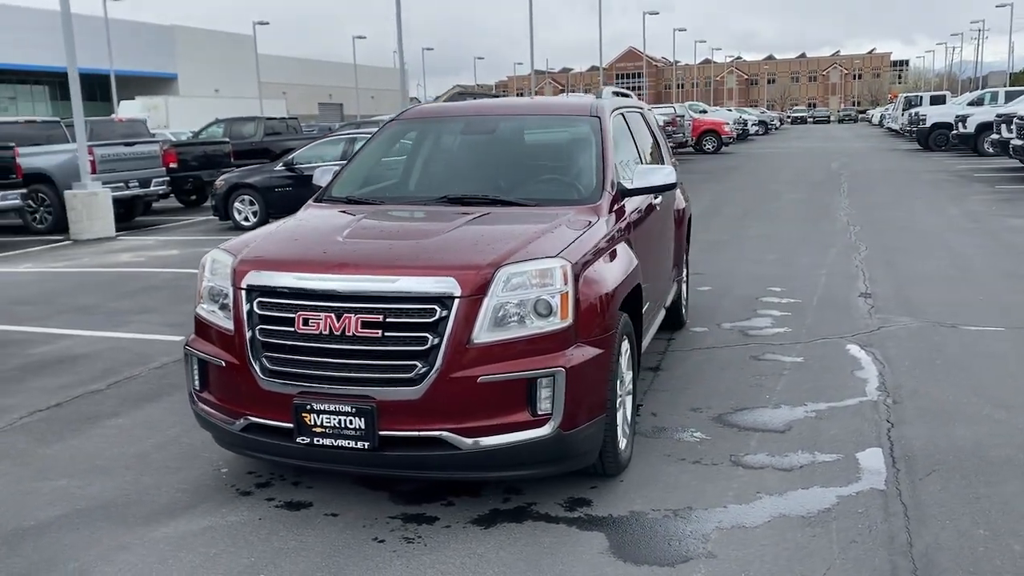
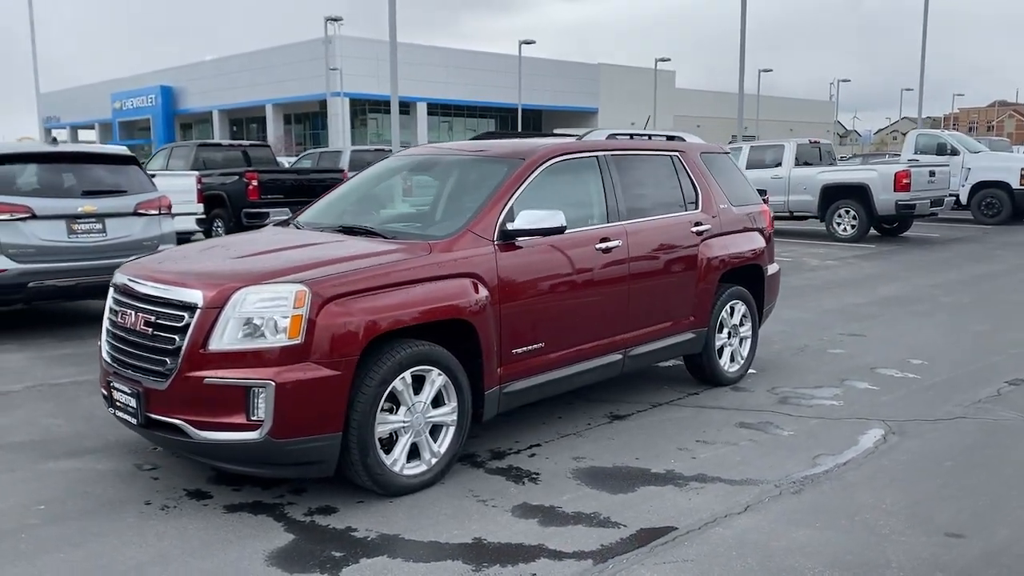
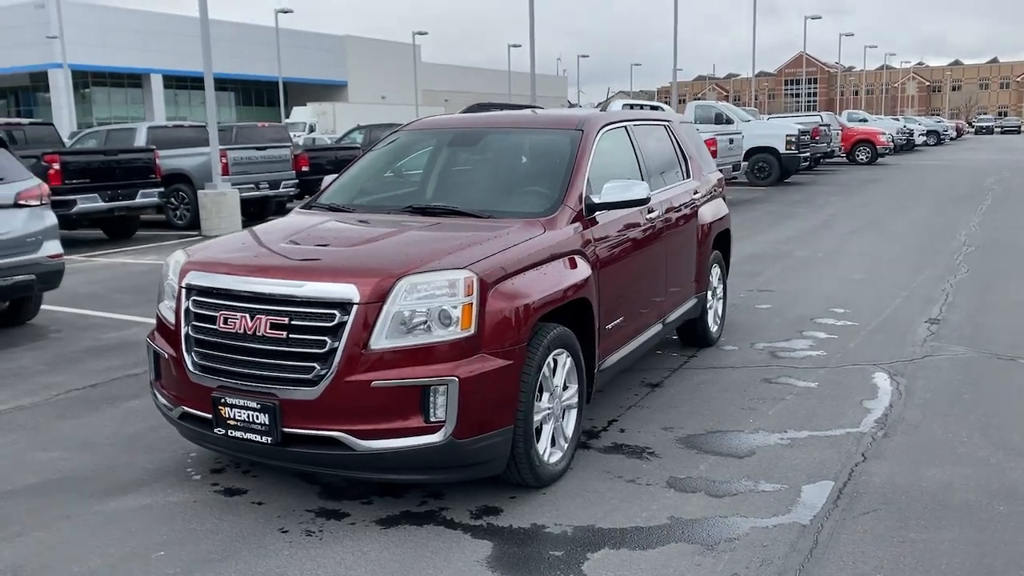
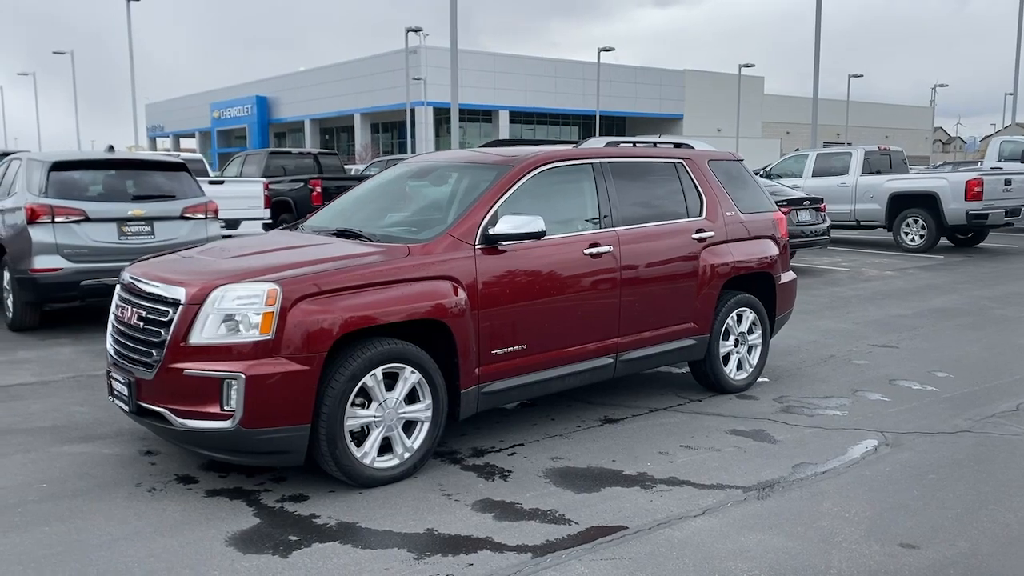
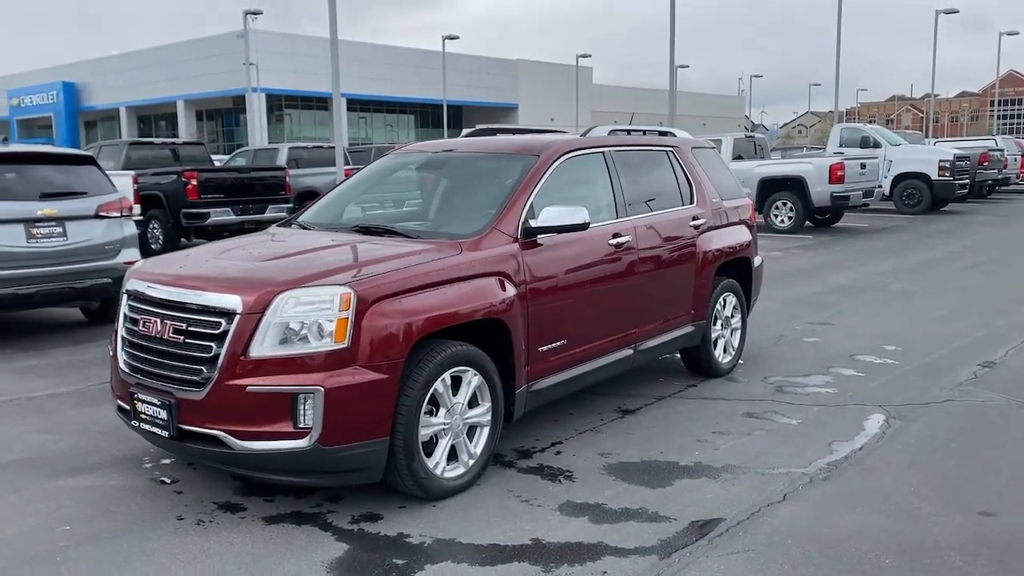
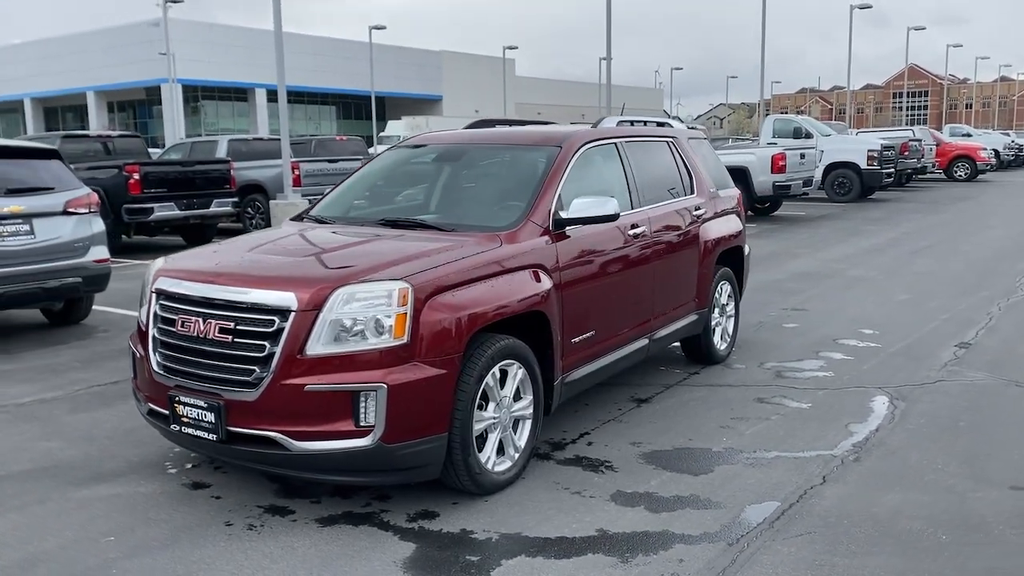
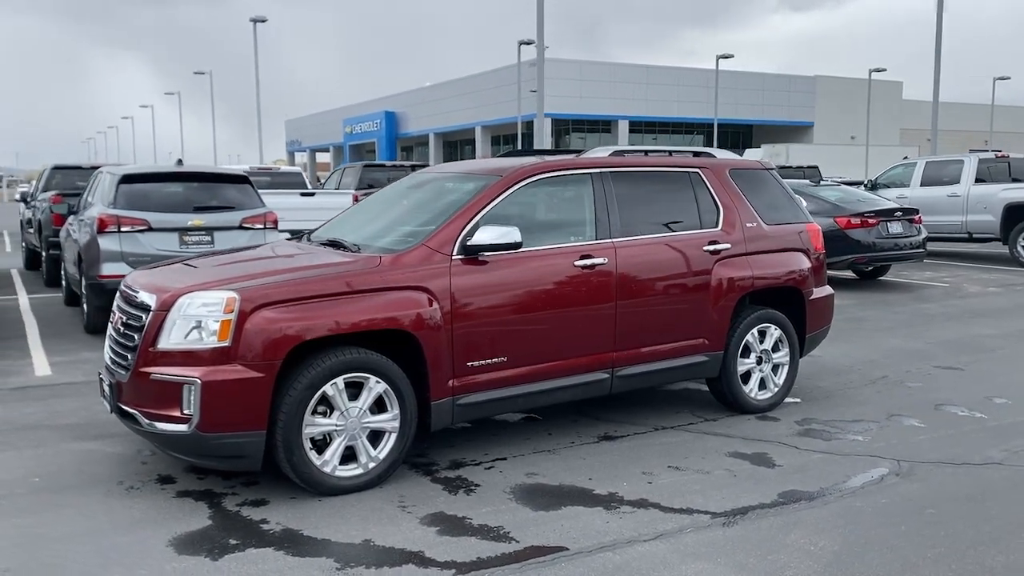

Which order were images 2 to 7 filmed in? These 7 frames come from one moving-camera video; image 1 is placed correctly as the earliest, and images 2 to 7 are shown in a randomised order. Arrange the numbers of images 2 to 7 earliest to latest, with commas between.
3, 6, 5, 2, 4, 7
